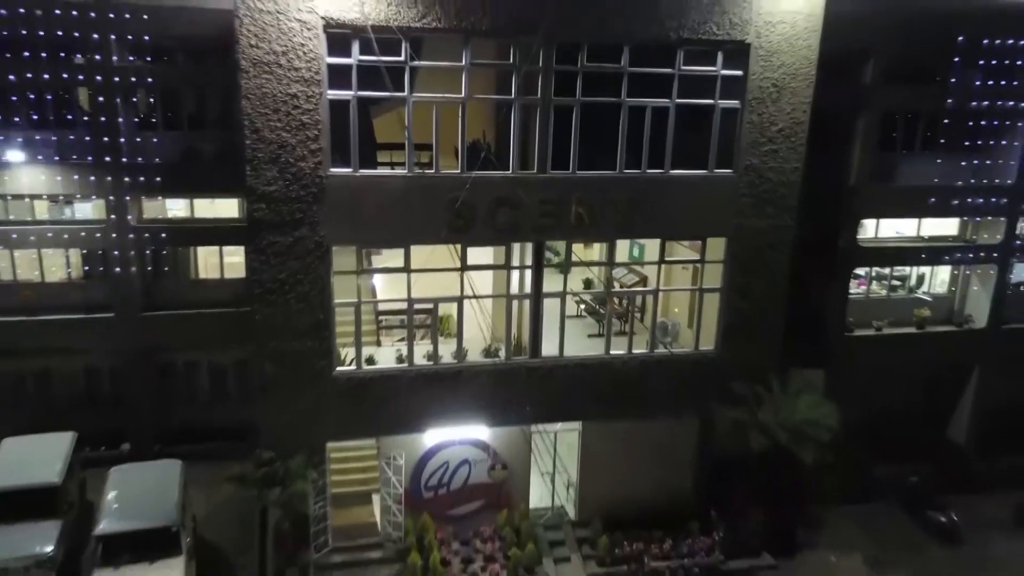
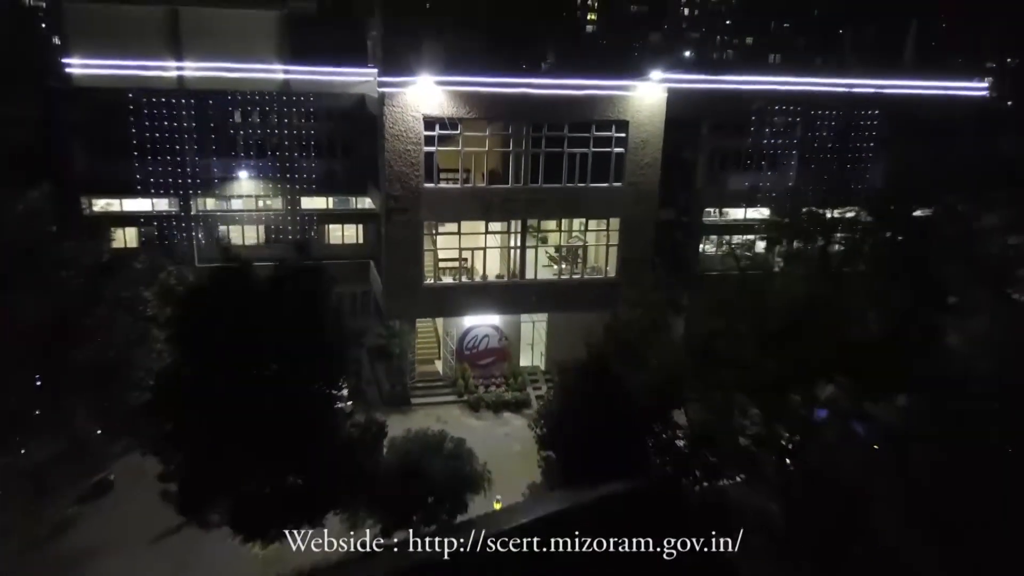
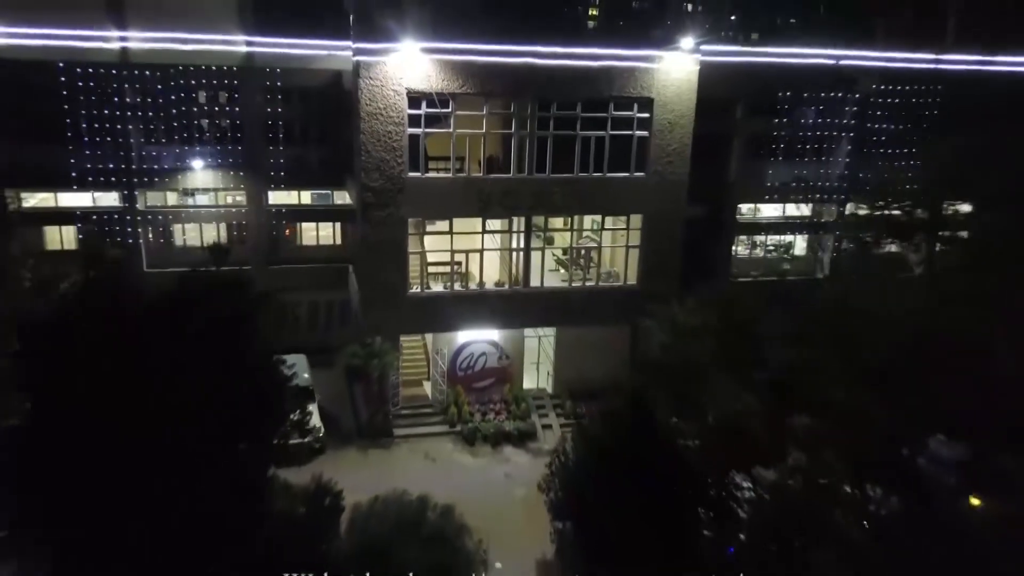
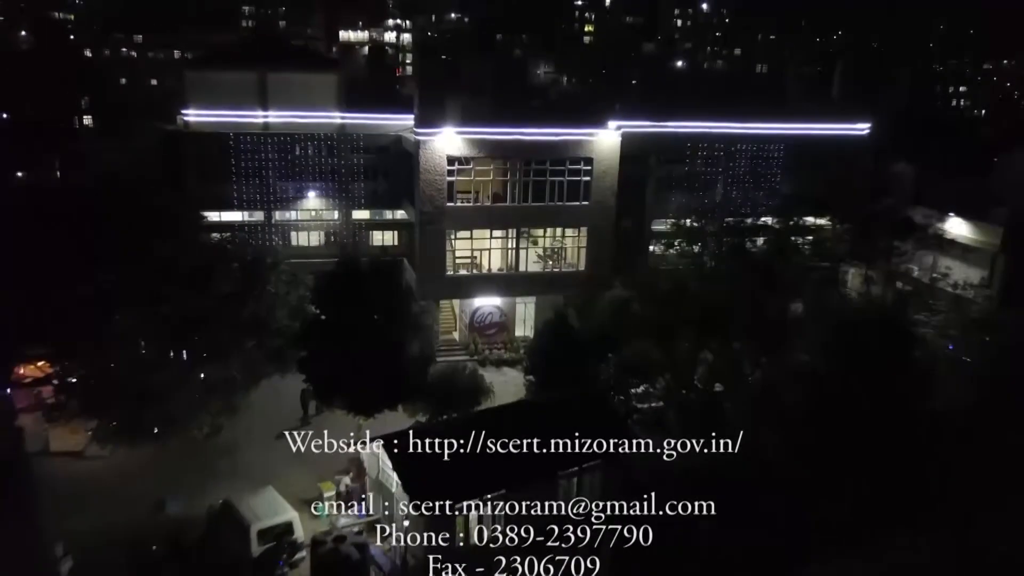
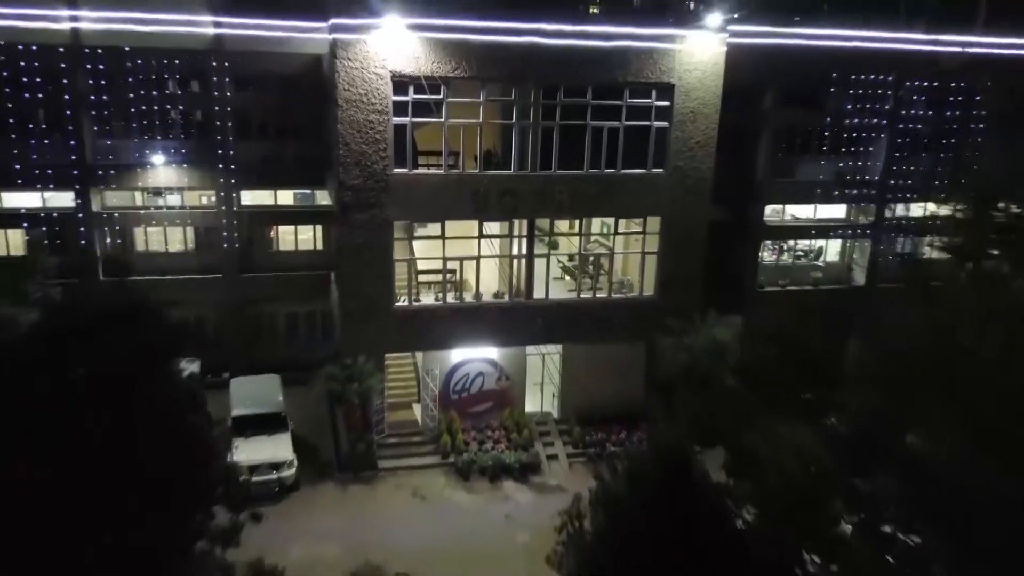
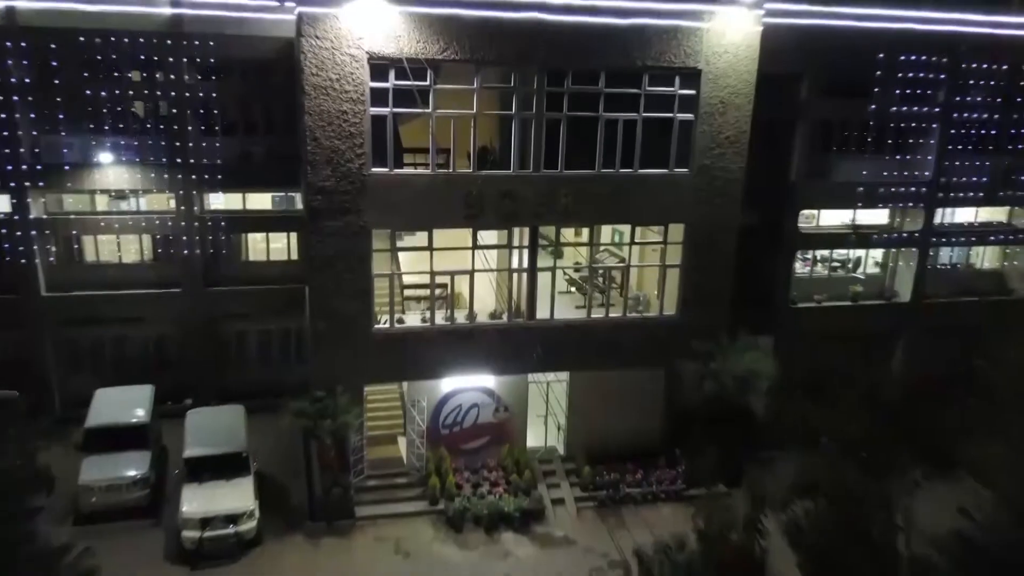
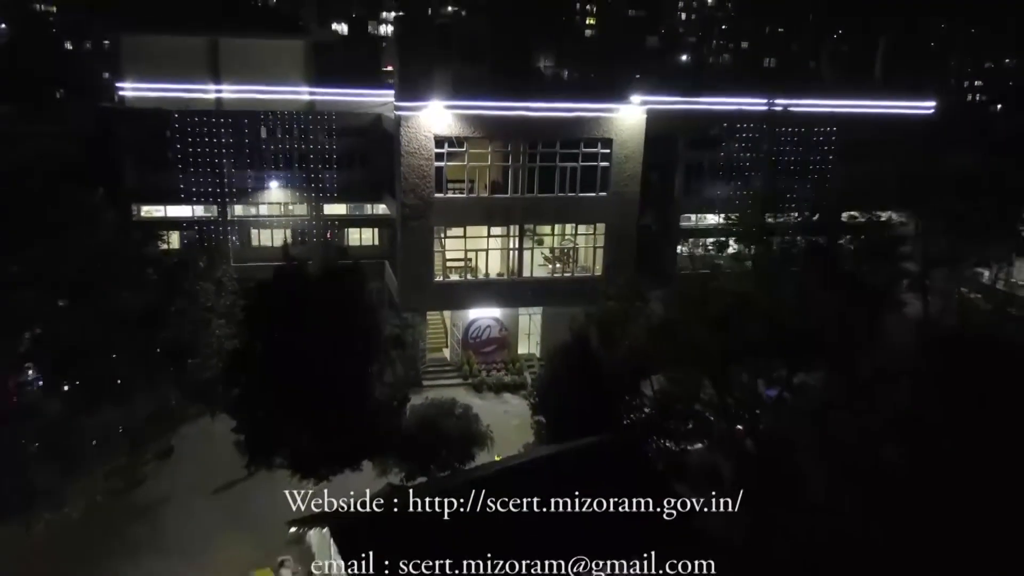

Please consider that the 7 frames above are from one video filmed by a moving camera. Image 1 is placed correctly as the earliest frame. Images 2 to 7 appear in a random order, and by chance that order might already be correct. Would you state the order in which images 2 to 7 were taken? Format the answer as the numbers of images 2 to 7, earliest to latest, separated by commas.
6, 5, 3, 2, 7, 4
